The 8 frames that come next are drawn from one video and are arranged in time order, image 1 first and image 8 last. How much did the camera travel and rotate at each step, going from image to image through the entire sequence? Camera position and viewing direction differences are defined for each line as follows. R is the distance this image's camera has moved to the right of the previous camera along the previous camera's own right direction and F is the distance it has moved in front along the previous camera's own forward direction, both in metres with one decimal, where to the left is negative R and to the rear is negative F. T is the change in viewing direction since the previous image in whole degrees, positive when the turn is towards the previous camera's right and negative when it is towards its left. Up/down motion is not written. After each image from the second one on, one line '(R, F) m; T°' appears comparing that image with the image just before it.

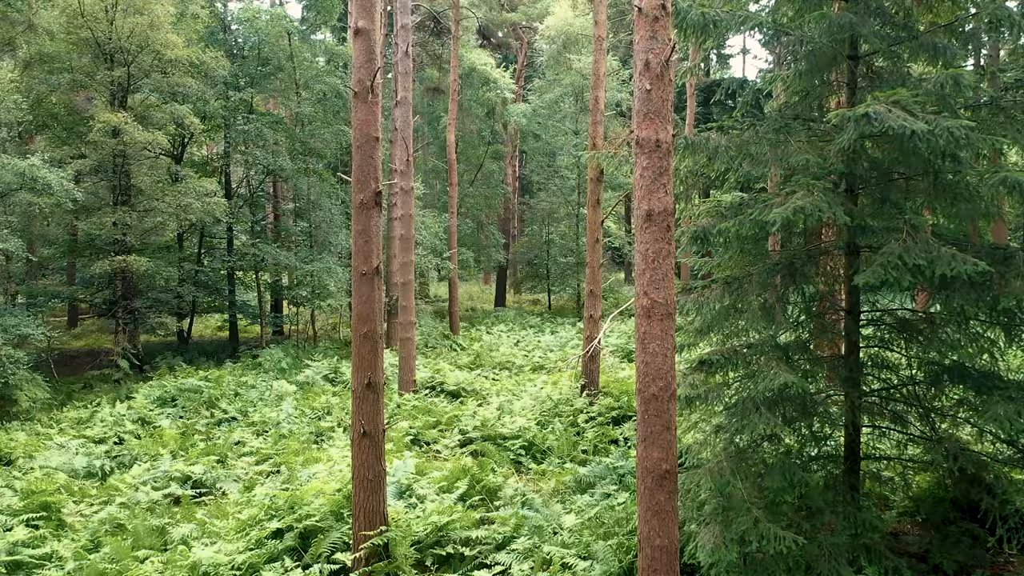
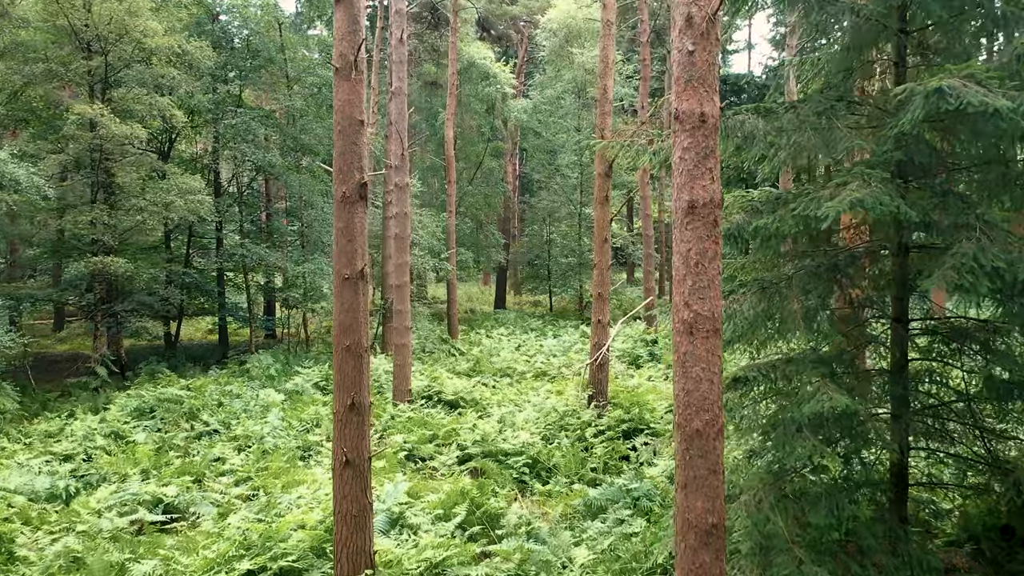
(0.0, +0.7) m; 0°
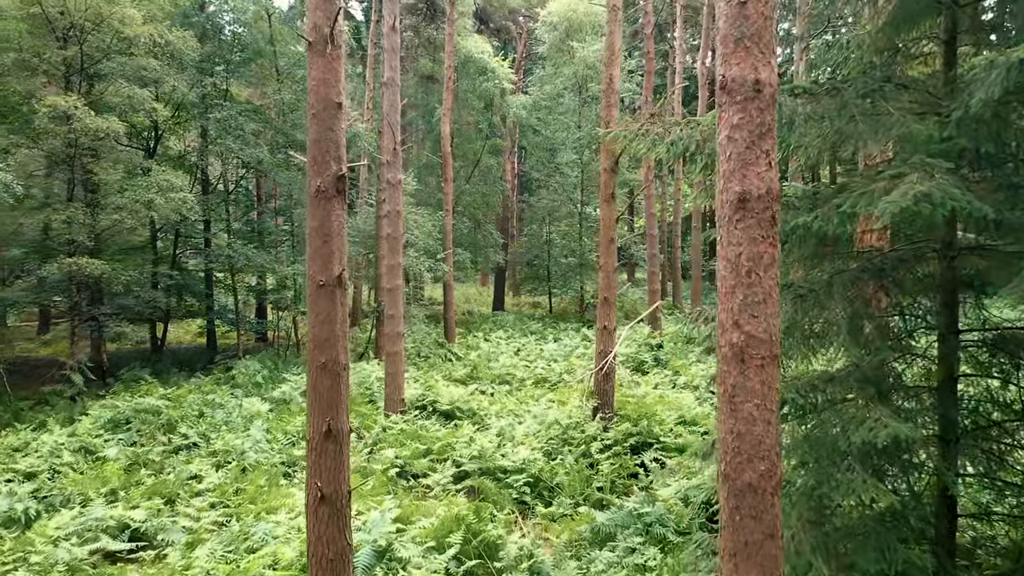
(0.0, +0.6) m; 0°
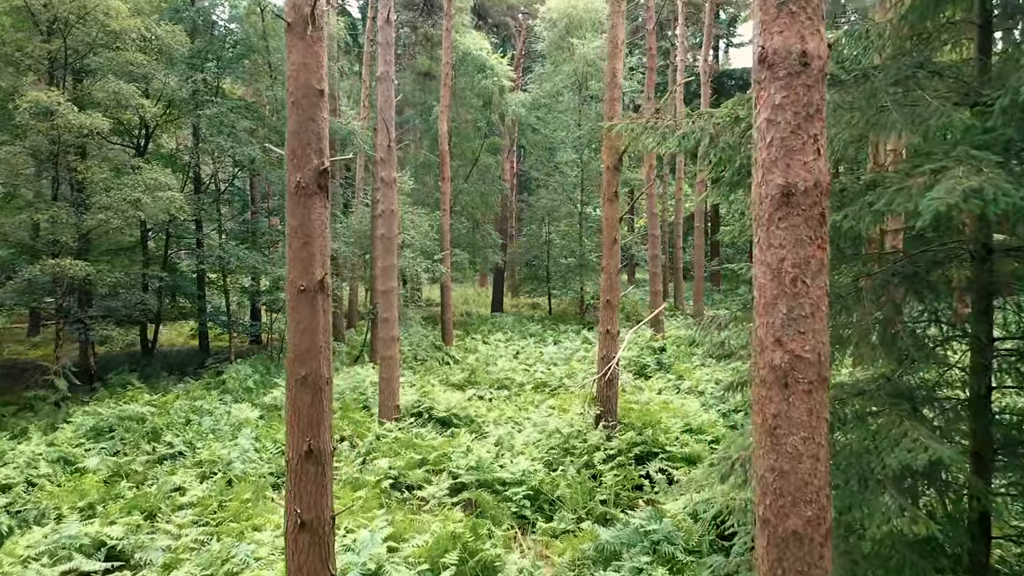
(0.0, +0.4) m; 0°
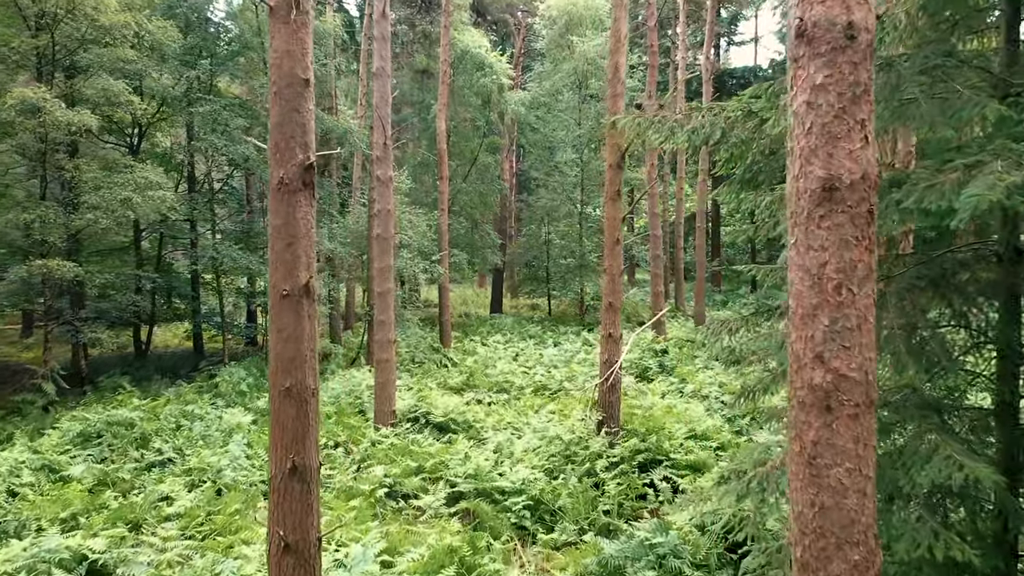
(0.0, +0.3) m; 0°
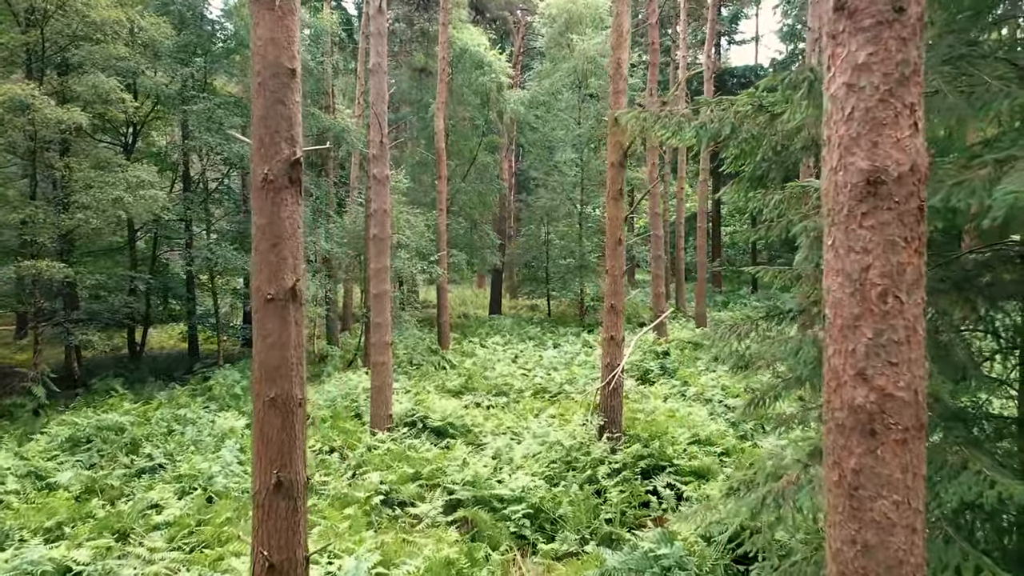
(0.0, +0.2) m; 0°
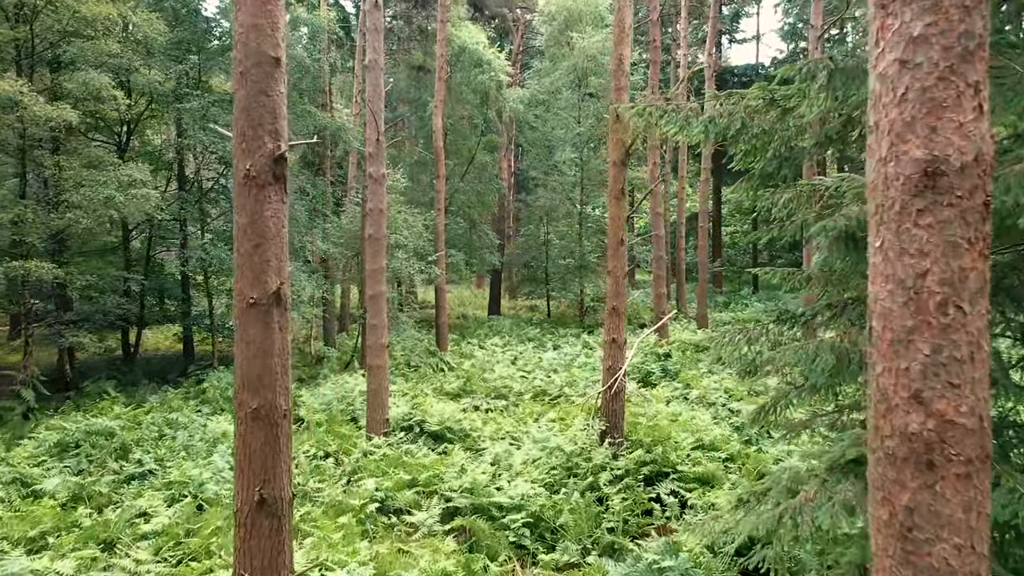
(0.0, +0.2) m; 0°
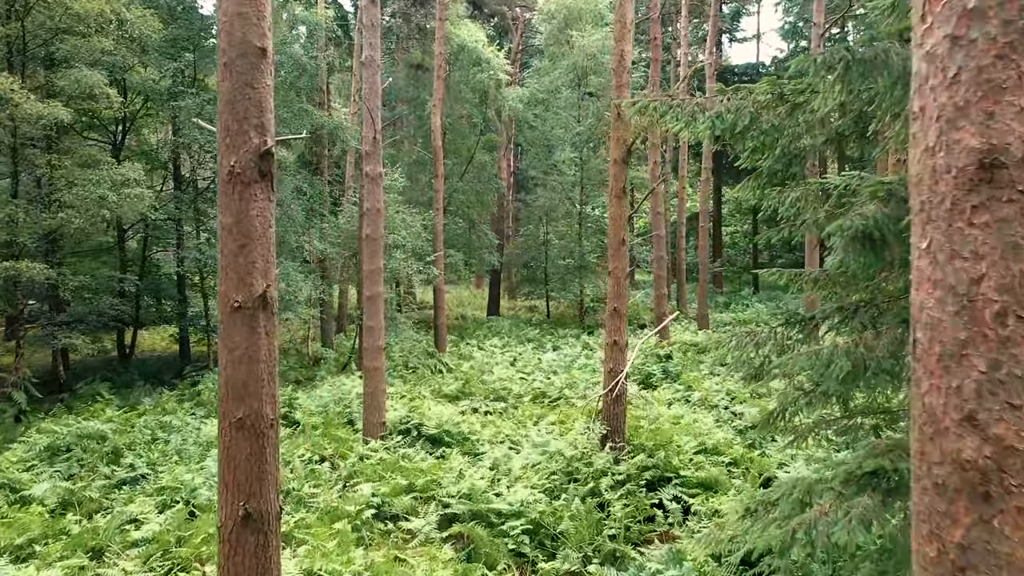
(0.0, +0.2) m; 0°
